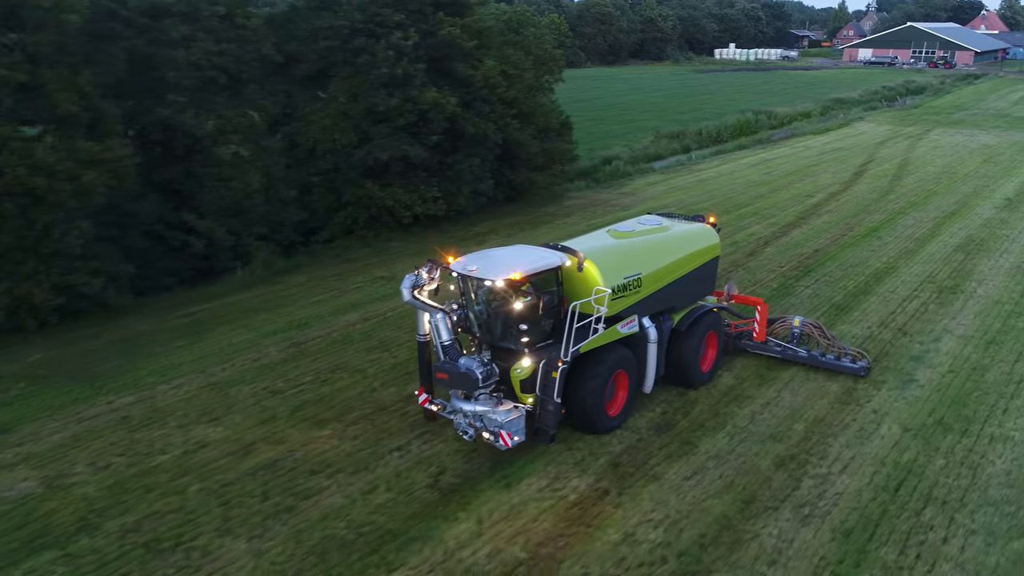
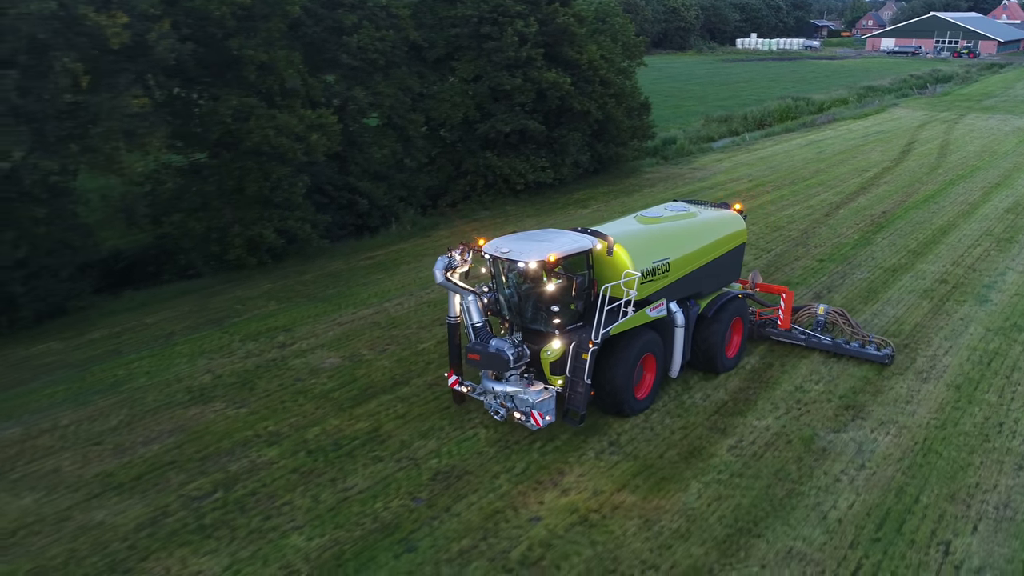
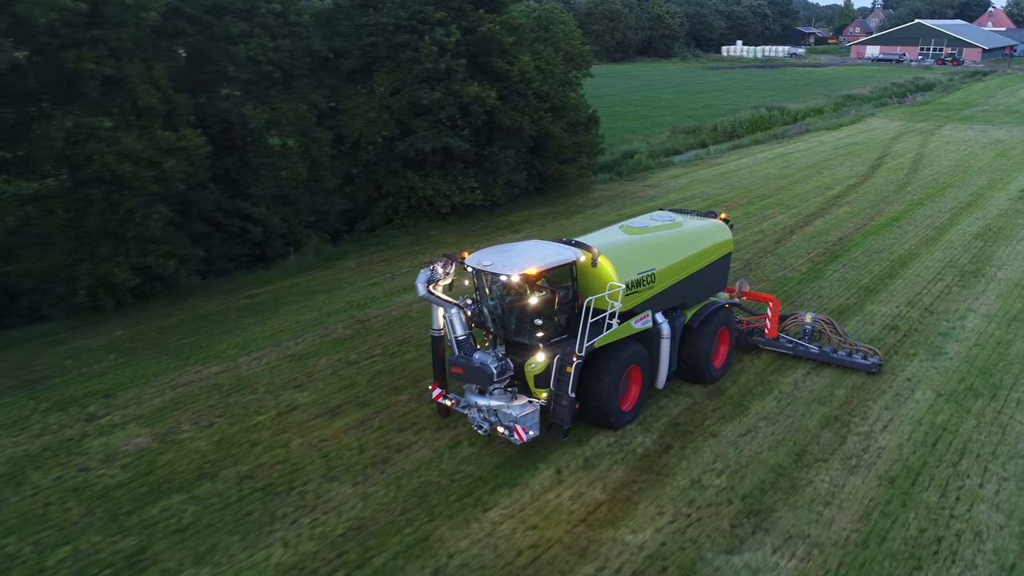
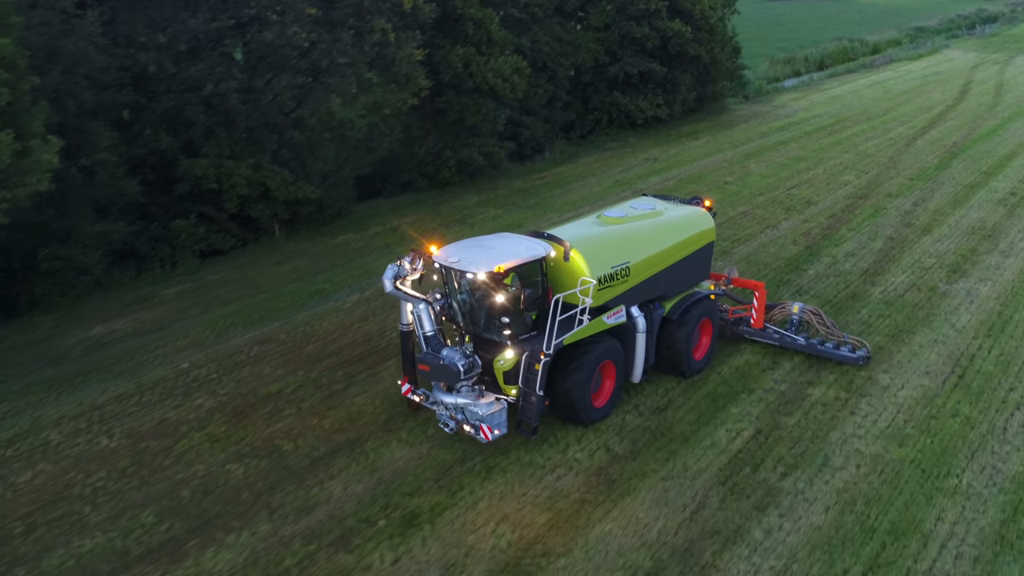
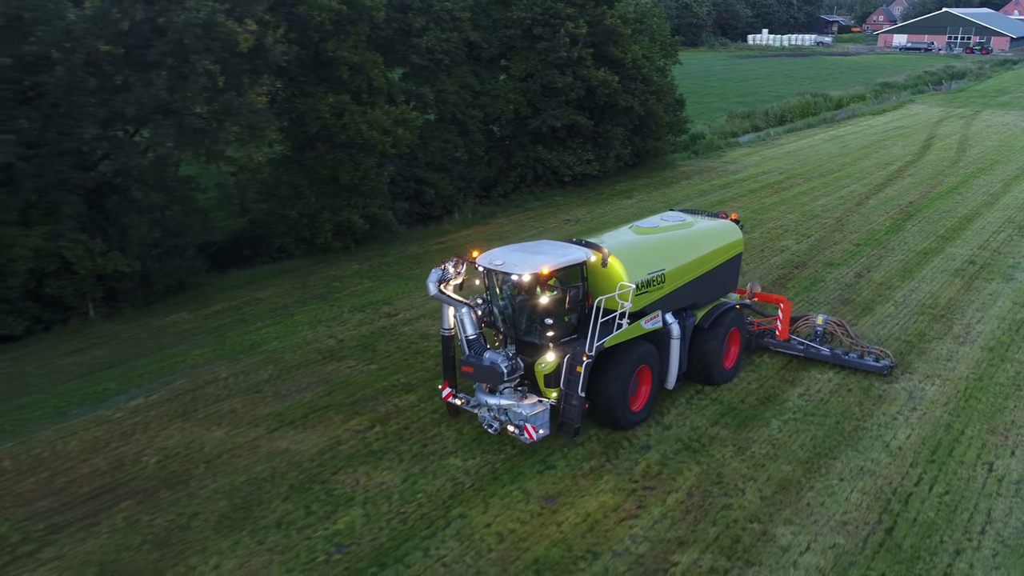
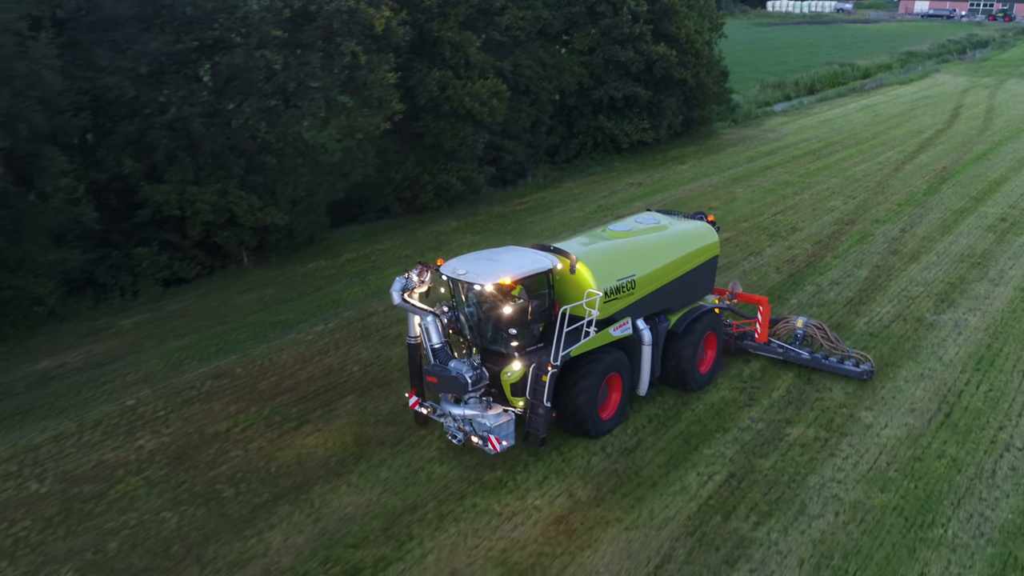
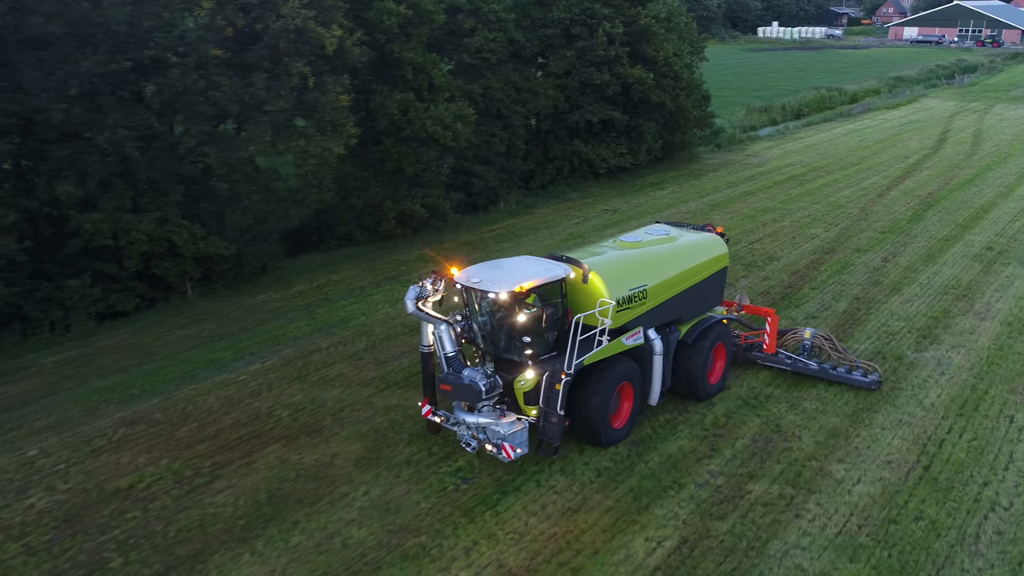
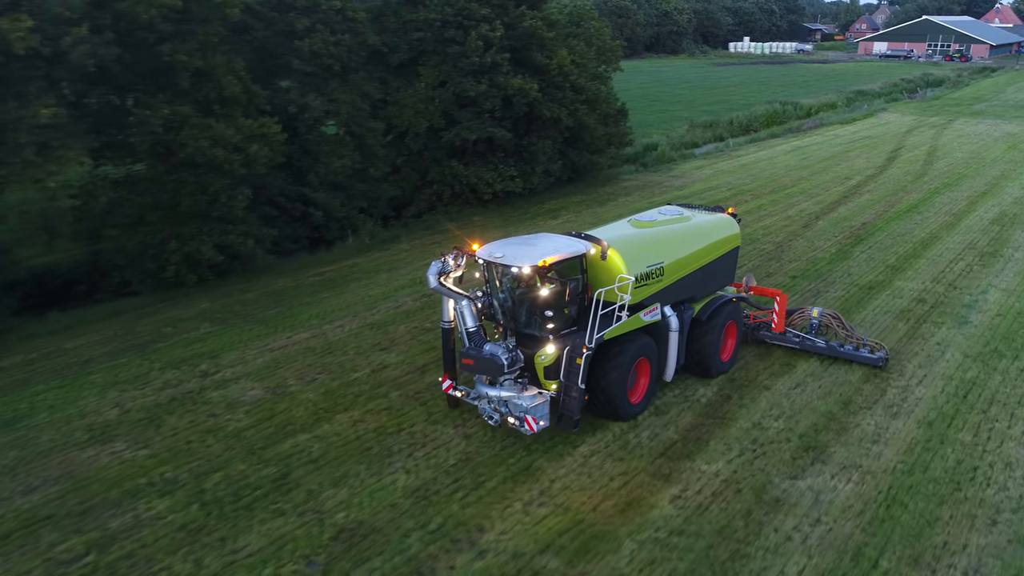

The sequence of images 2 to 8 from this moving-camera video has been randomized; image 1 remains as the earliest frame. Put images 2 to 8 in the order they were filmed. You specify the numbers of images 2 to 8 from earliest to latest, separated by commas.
3, 8, 2, 5, 7, 6, 4
